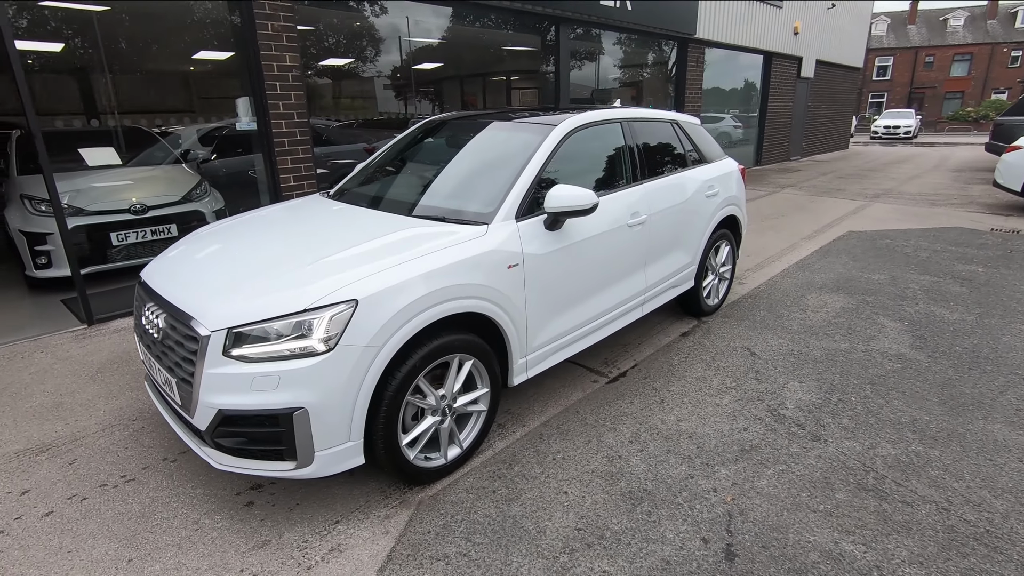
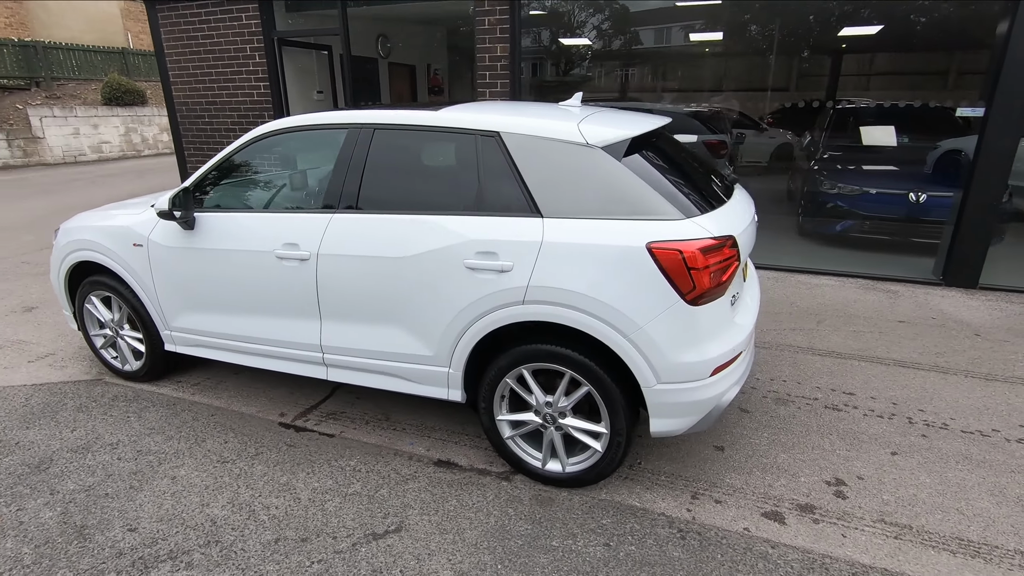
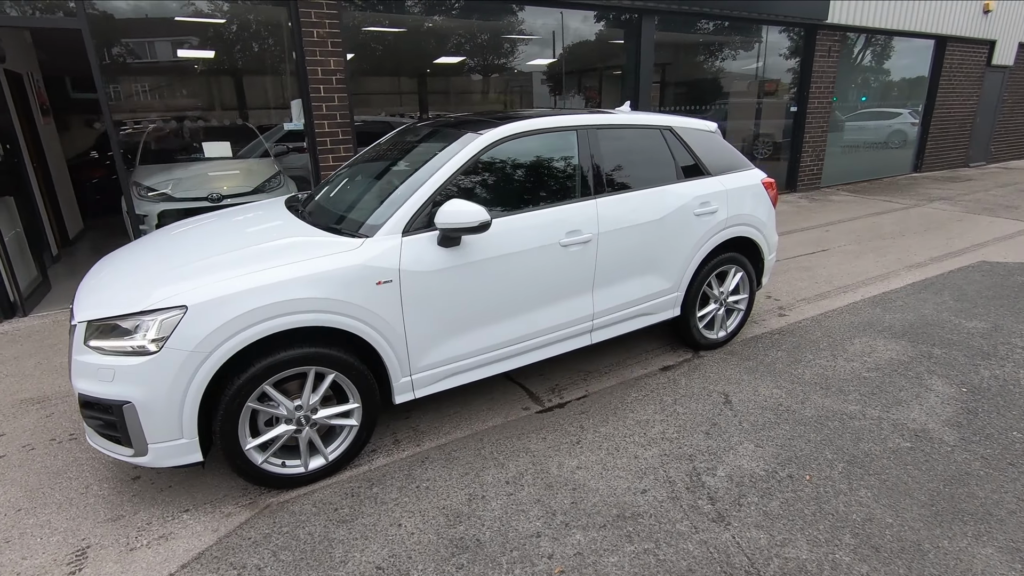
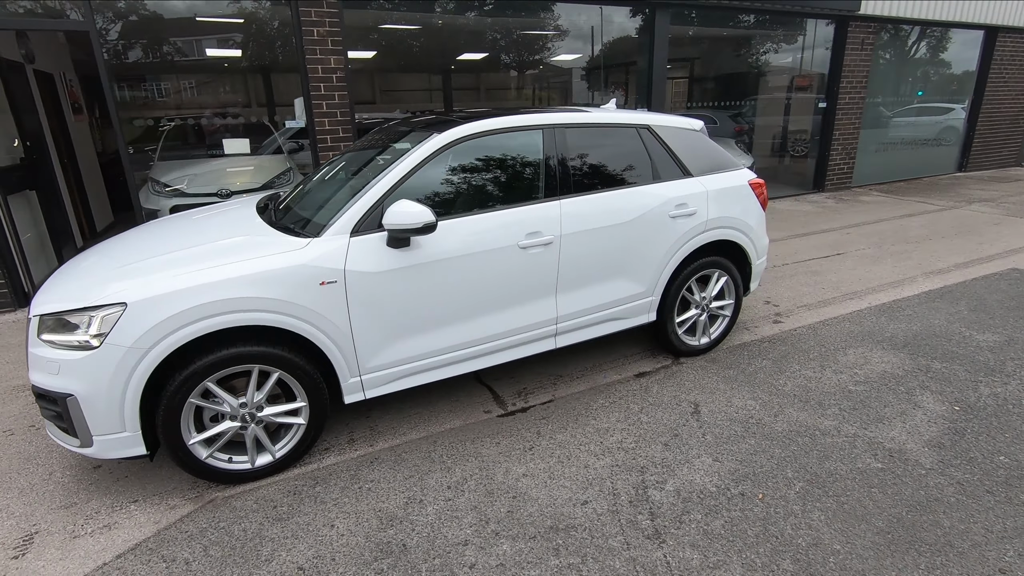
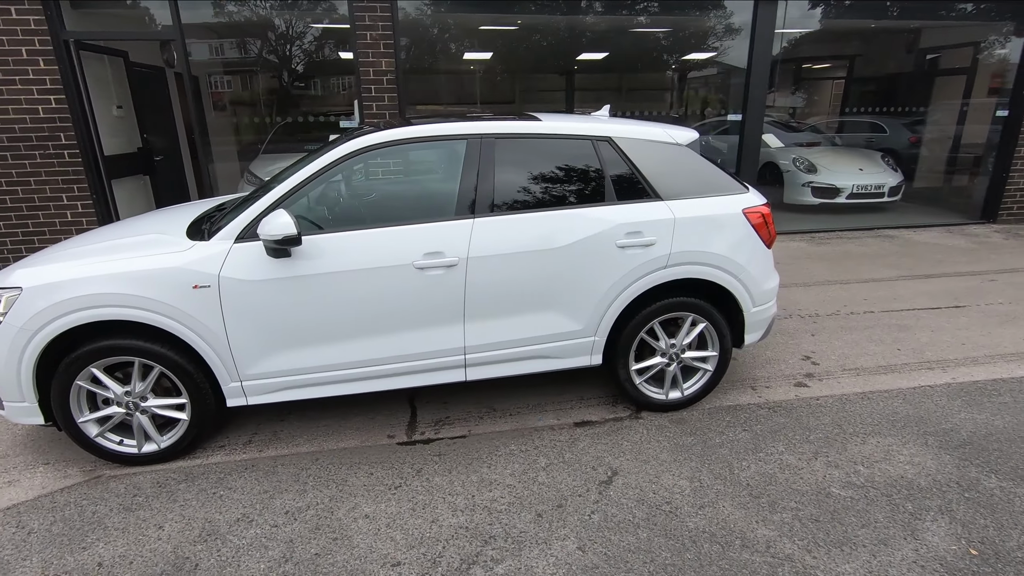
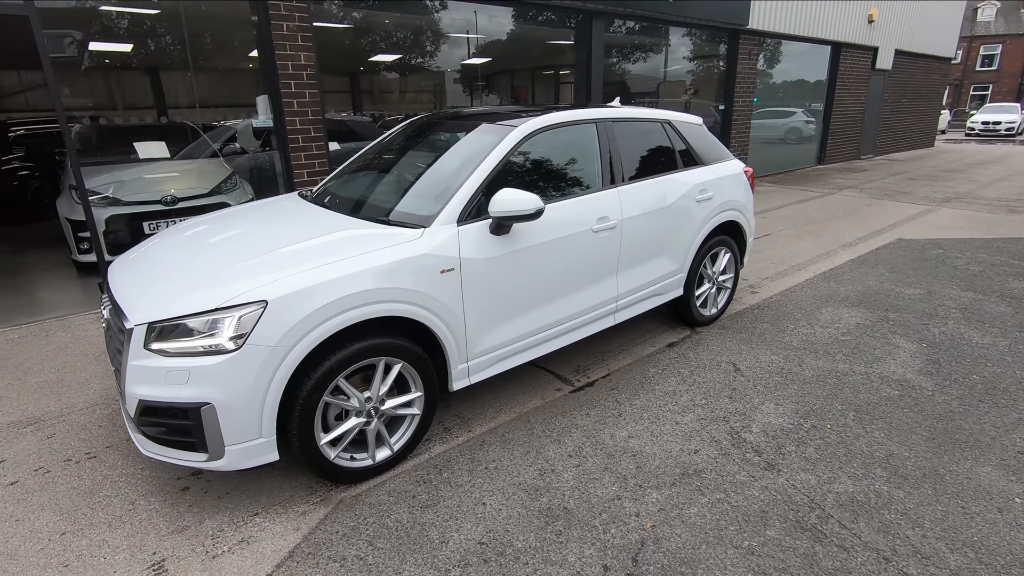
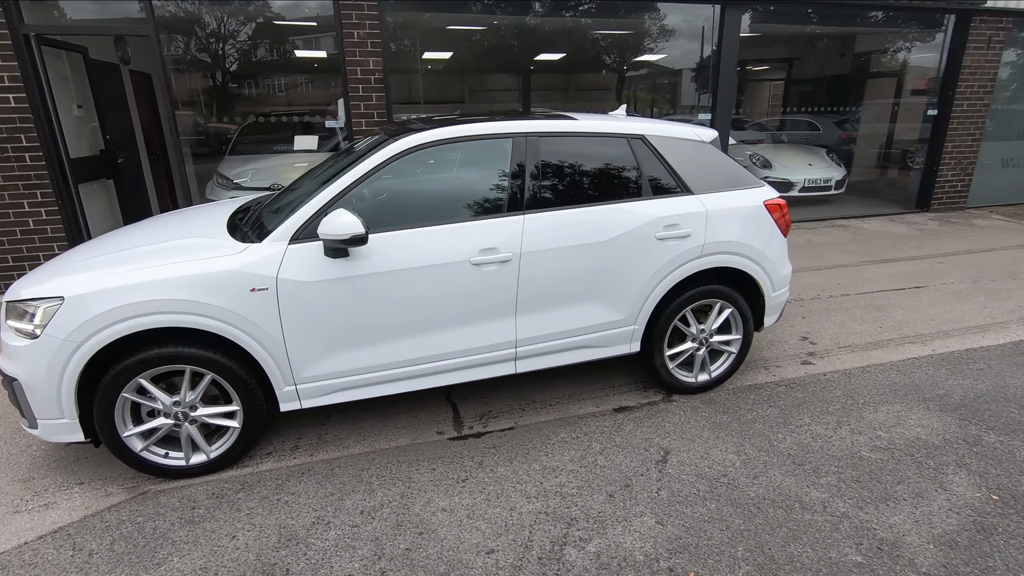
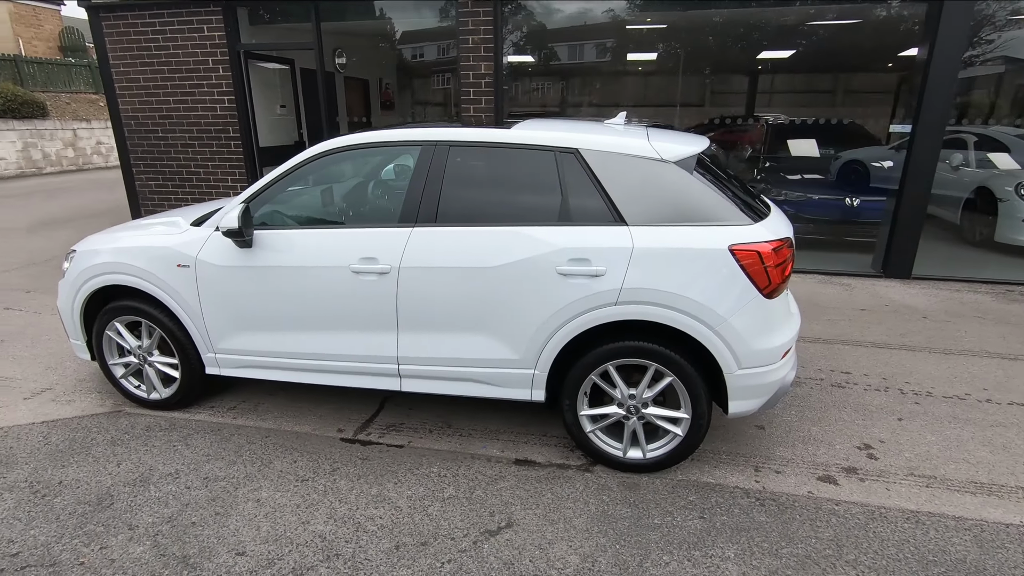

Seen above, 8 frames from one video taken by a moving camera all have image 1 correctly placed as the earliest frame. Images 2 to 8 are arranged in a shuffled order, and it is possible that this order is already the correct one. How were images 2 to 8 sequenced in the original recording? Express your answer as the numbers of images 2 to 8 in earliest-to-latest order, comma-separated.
6, 3, 4, 7, 5, 8, 2
